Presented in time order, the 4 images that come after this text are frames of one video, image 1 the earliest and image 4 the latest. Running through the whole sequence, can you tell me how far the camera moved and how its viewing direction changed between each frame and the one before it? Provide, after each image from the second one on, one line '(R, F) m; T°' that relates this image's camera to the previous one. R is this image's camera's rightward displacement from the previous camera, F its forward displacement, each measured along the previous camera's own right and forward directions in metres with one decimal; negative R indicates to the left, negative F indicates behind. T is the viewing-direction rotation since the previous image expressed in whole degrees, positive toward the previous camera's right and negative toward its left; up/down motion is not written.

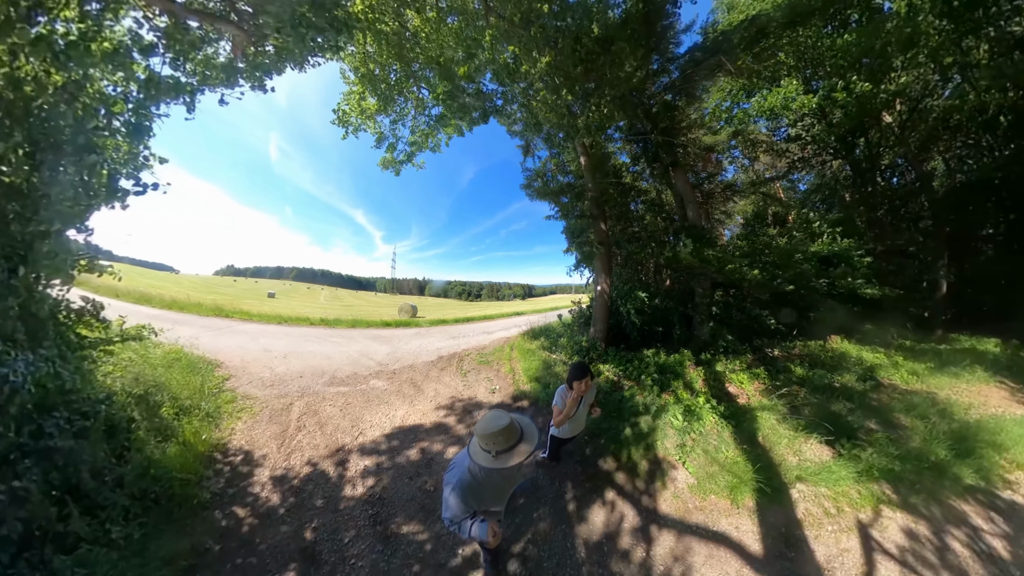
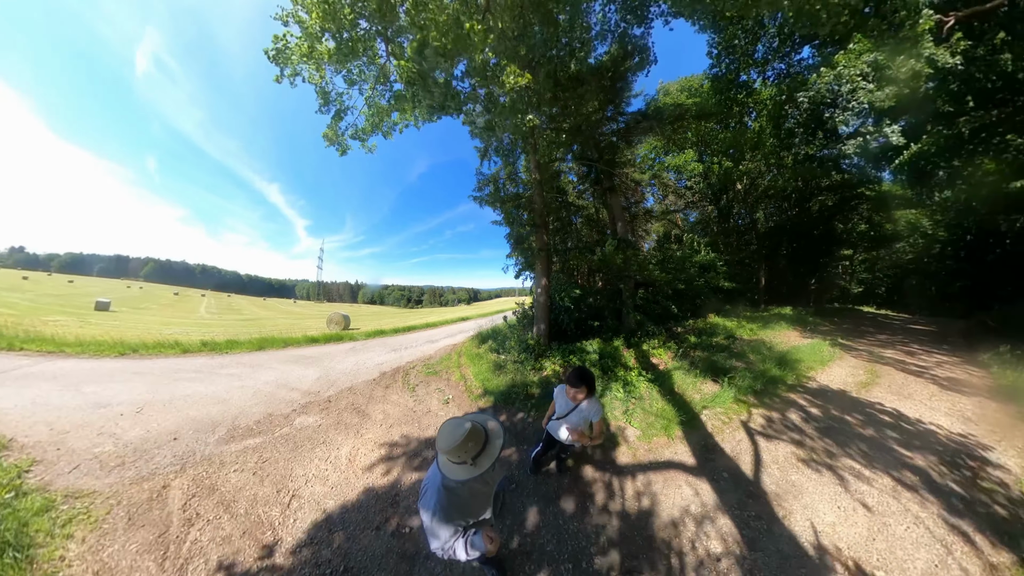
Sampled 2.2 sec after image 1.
(-2.0, +0.4) m; +24°
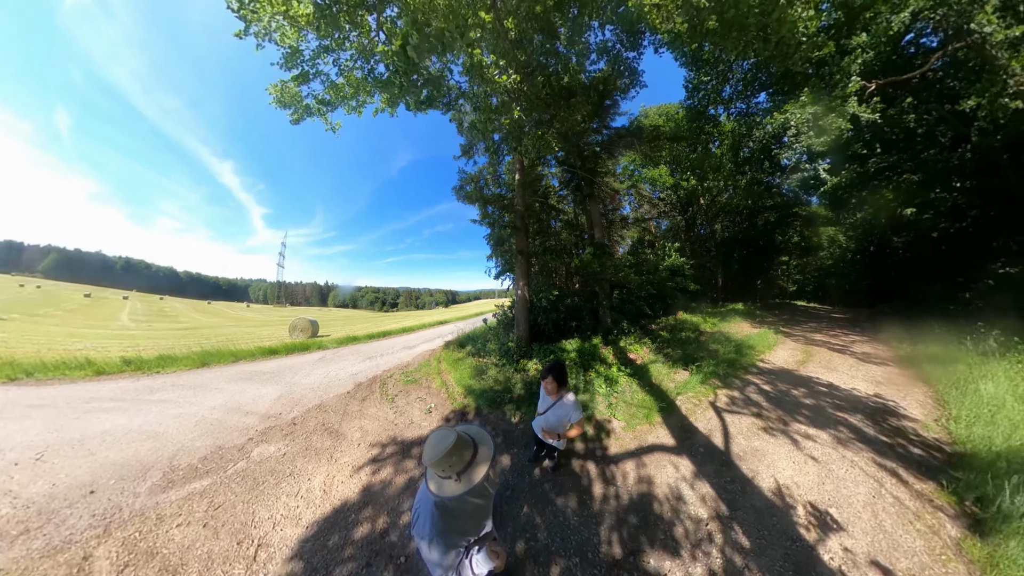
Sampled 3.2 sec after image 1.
(-1.0, +0.1) m; +10°
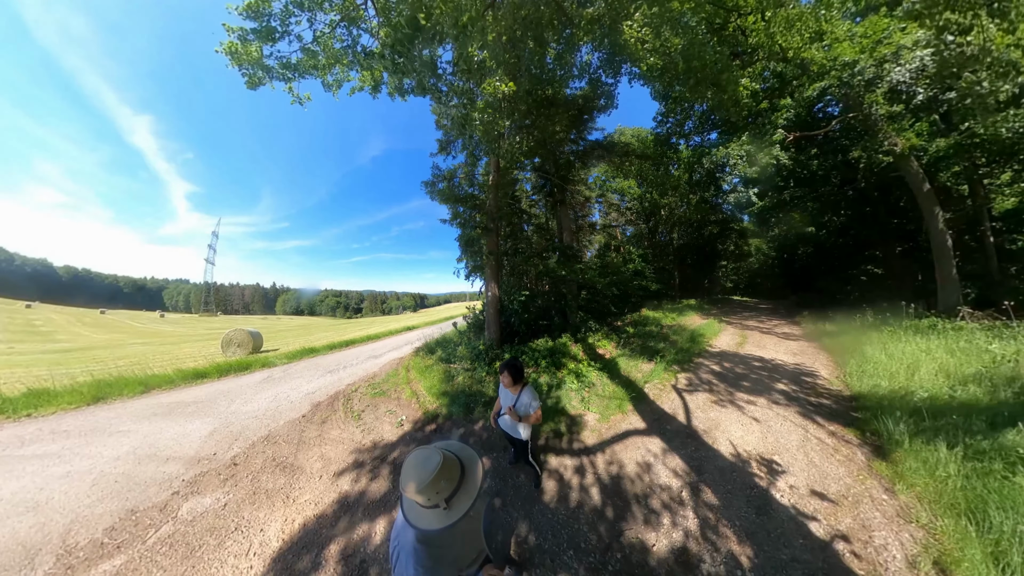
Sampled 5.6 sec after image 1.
(-1.1, +0.2) m; +12°
